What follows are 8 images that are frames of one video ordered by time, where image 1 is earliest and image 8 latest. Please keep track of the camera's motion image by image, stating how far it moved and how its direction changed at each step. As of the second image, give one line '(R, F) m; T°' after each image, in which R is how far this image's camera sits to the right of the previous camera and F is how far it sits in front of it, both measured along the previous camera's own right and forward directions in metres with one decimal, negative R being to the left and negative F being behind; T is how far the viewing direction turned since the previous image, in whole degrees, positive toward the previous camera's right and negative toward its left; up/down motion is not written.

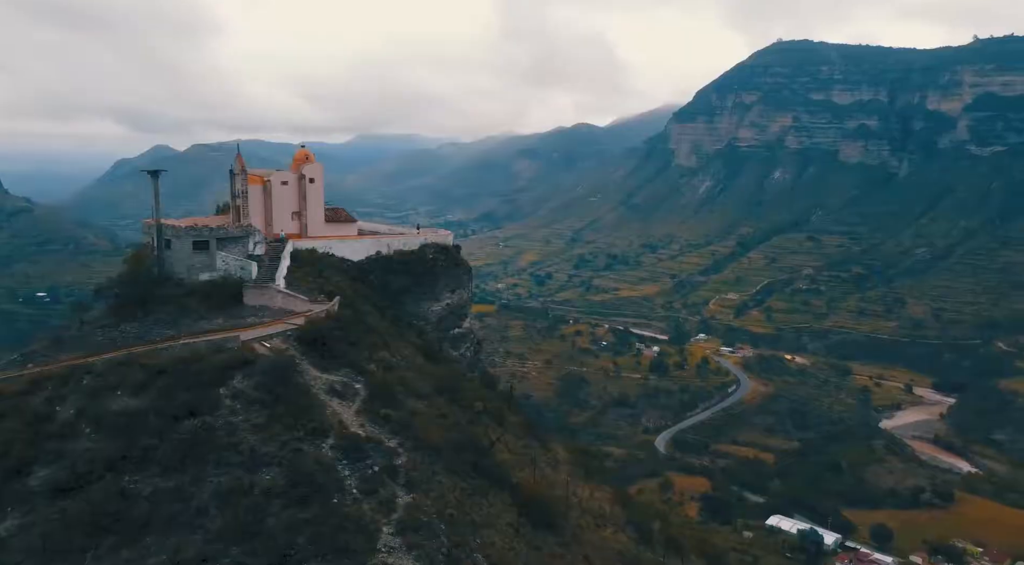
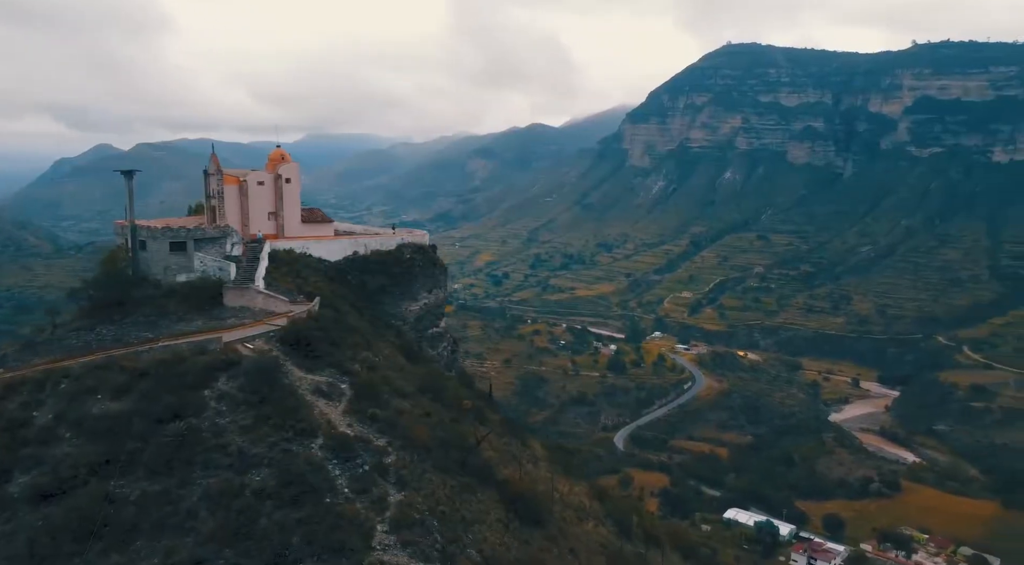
(-0.7, -0.2) m; +3°
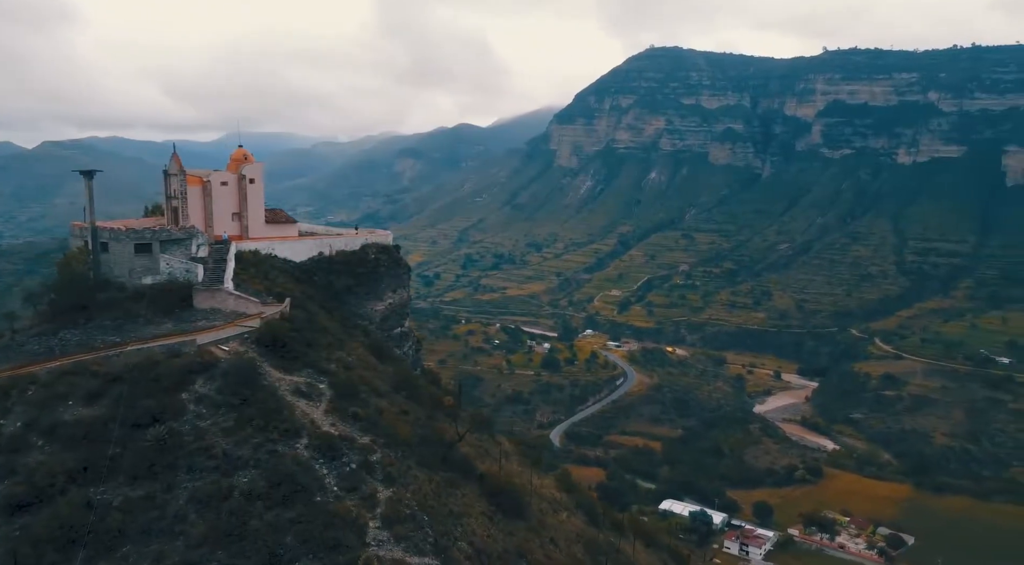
(-1.2, -0.3) m; +5°
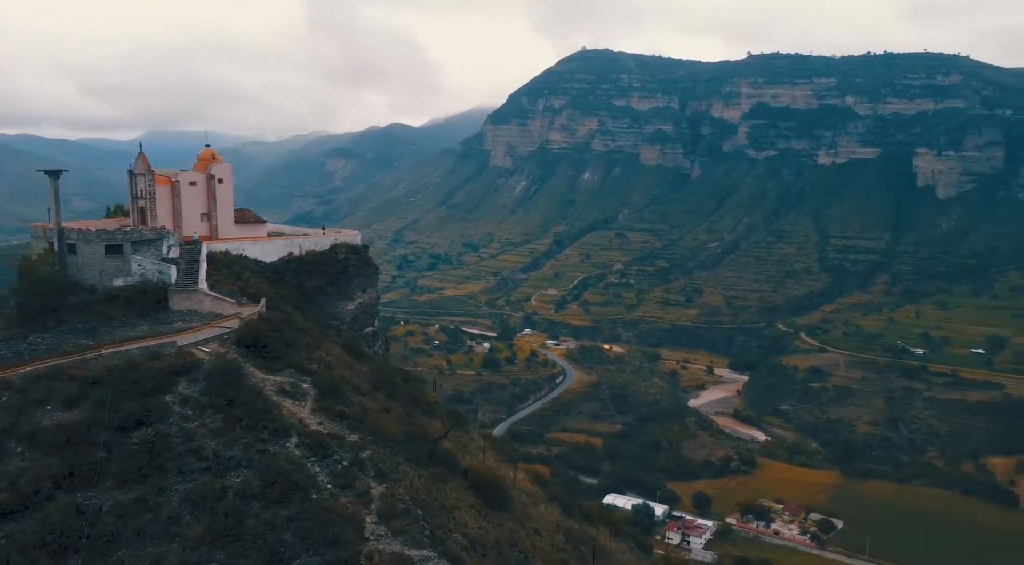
(-1.2, -0.4) m; +5°
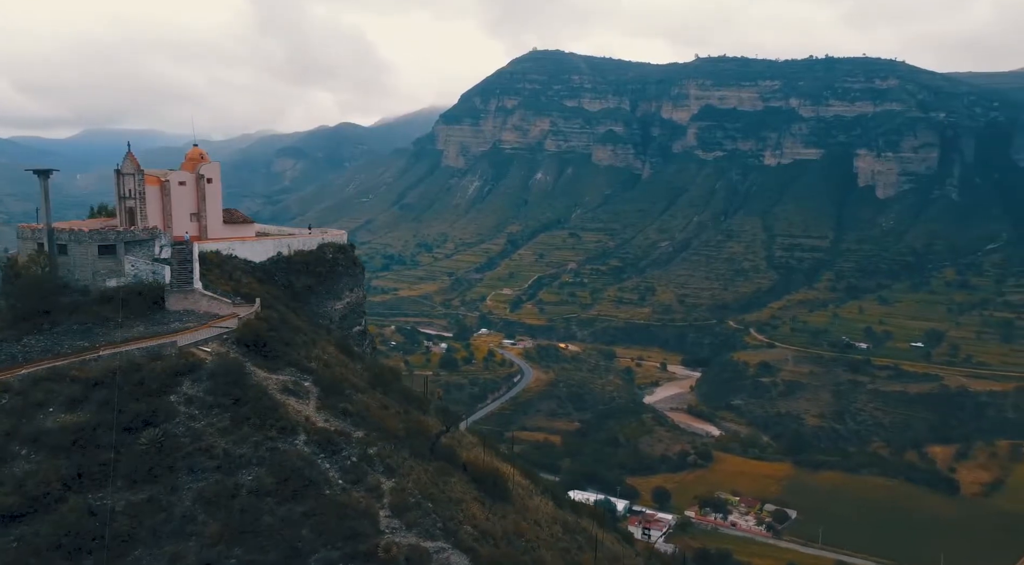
(-1.2, -0.4) m; +4°
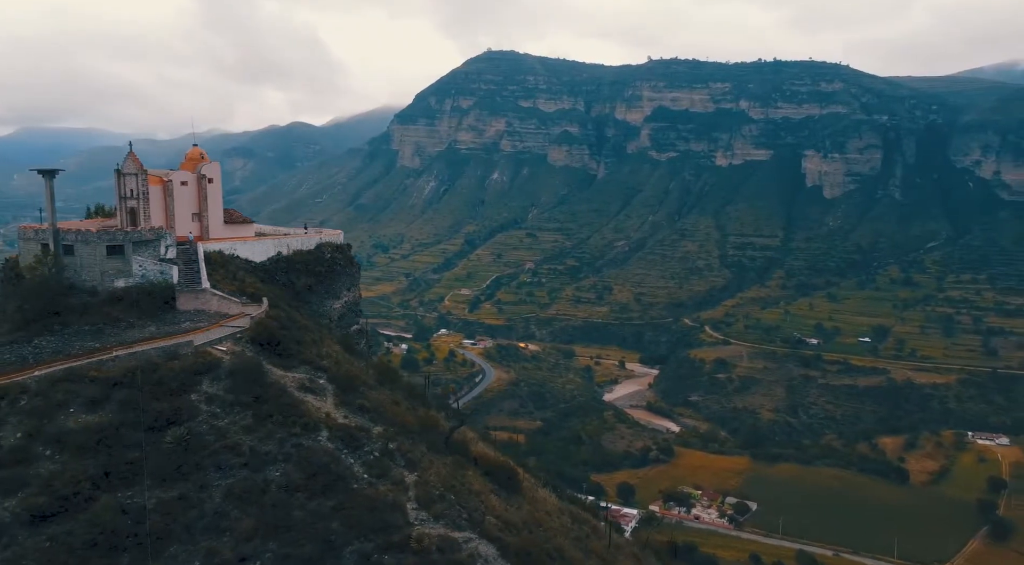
(-1.4, -0.5) m; +3°
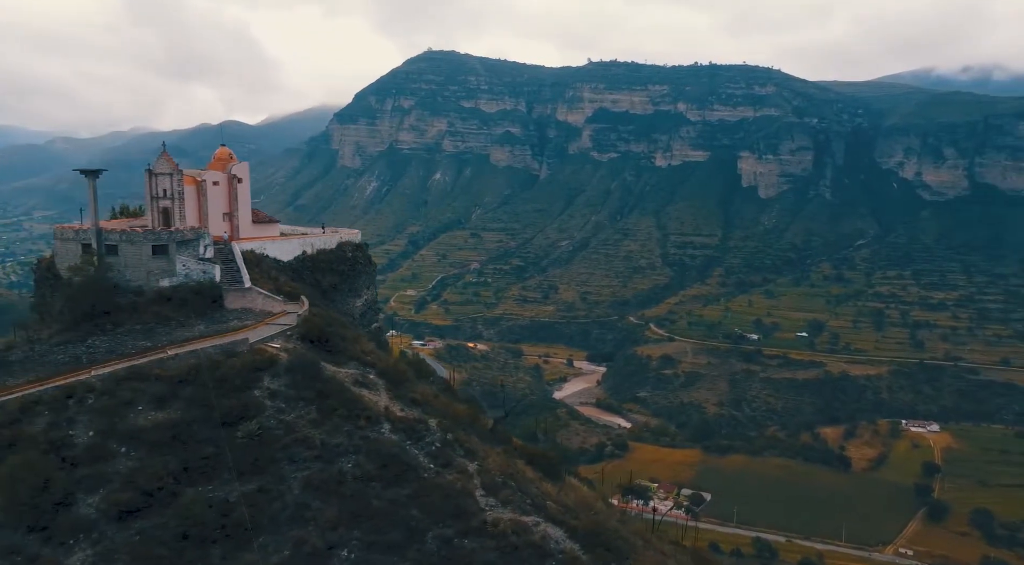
(-2.7, -0.7) m; +5°
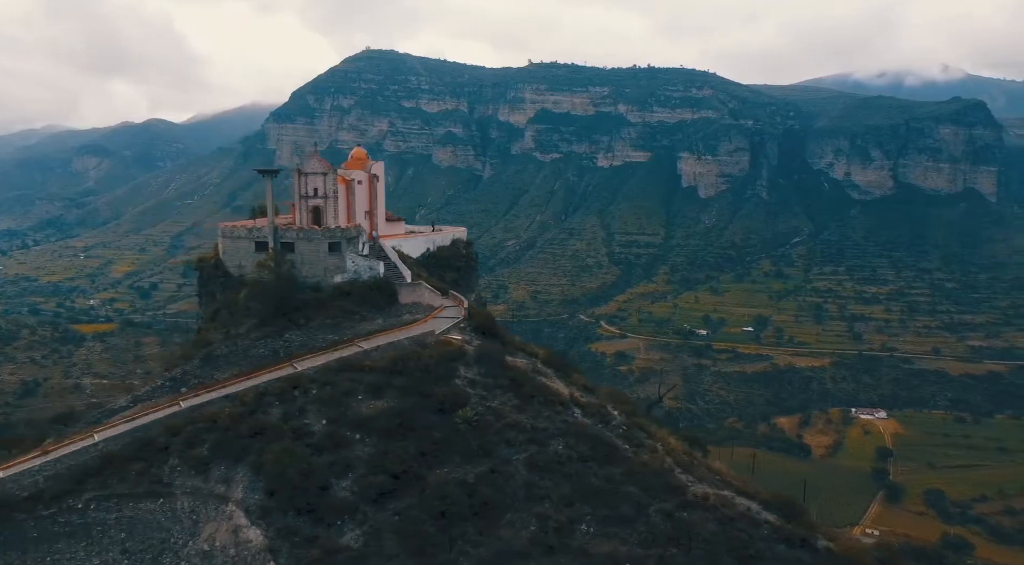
(-6.0, -0.9) m; +6°
